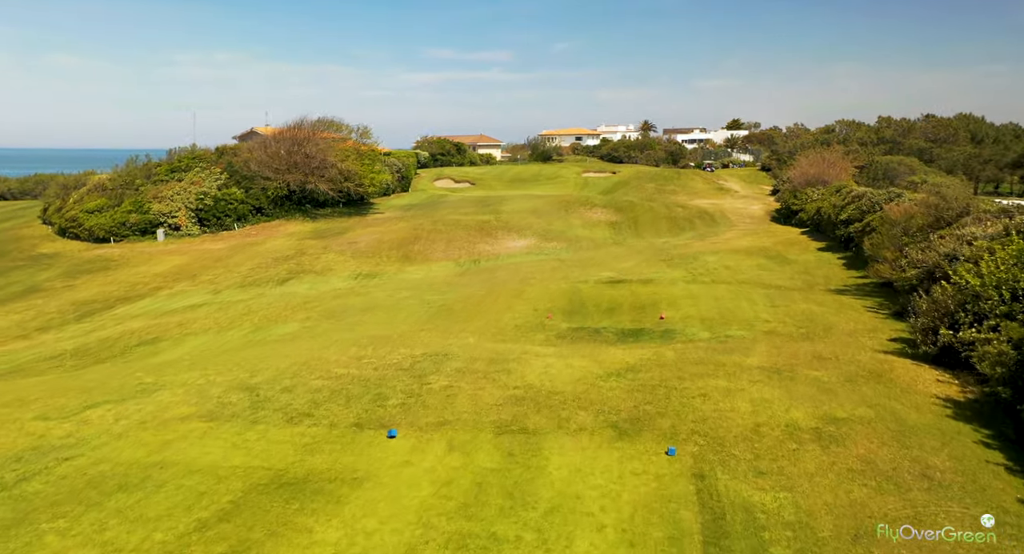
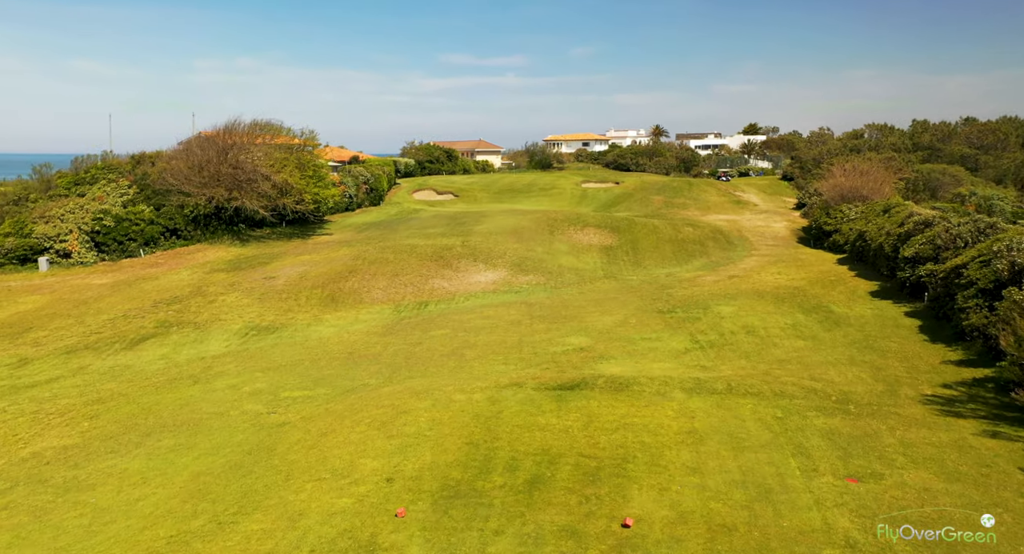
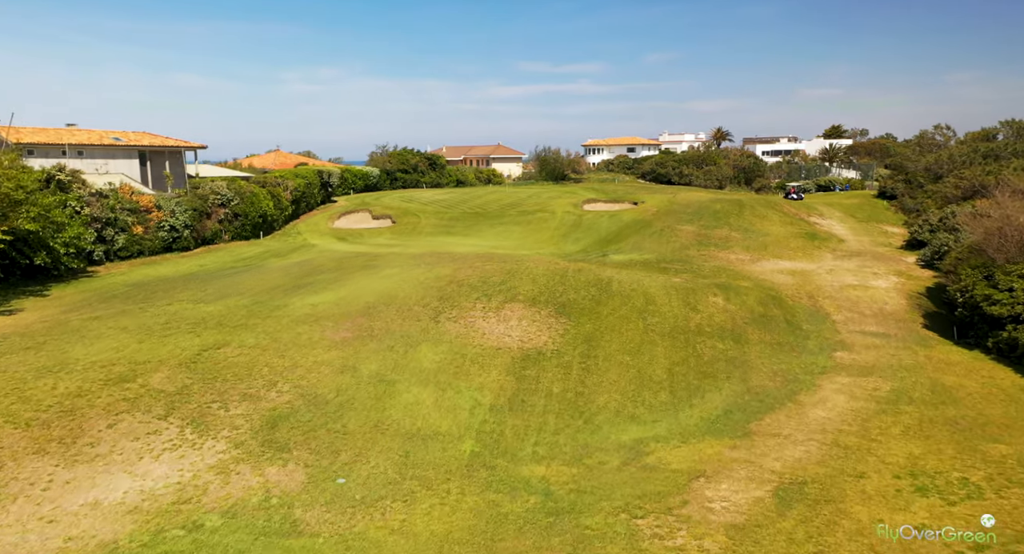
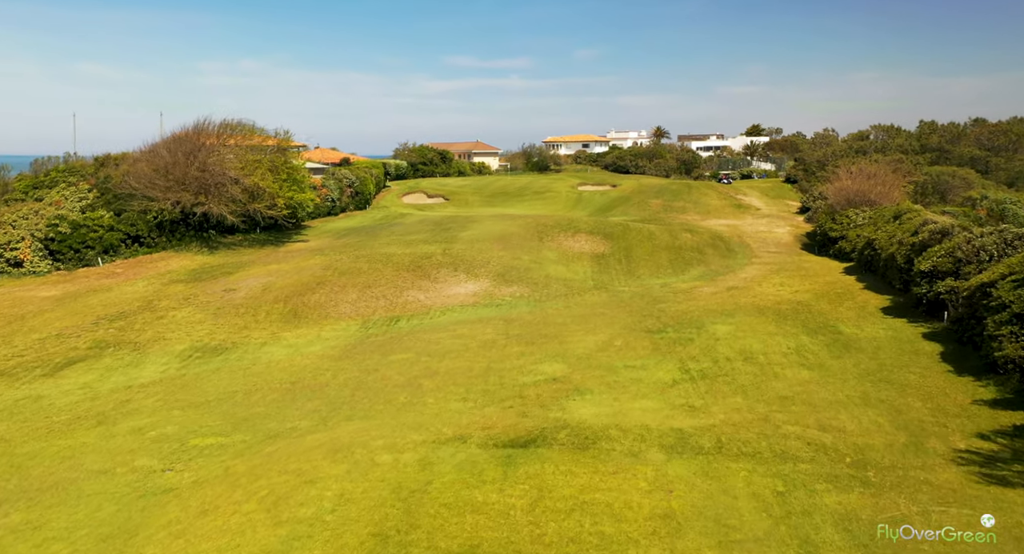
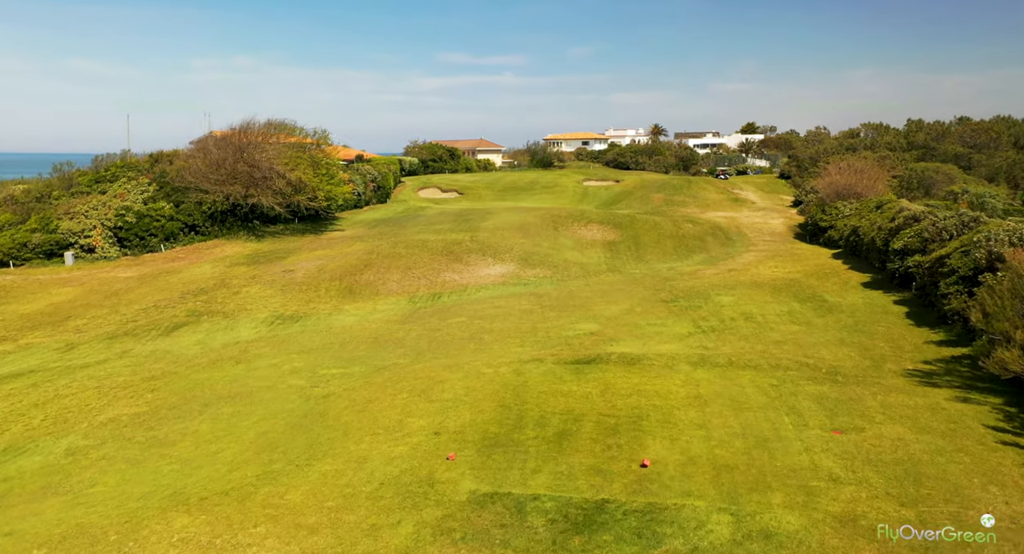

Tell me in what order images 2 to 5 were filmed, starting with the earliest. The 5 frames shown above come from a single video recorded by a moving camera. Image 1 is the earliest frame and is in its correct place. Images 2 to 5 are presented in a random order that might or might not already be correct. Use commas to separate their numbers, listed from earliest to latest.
5, 2, 4, 3
